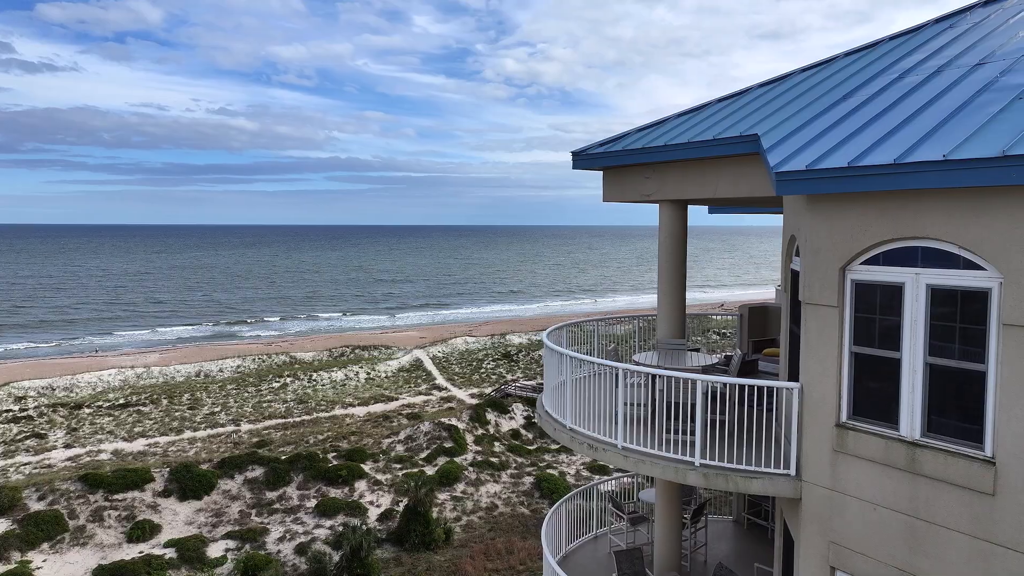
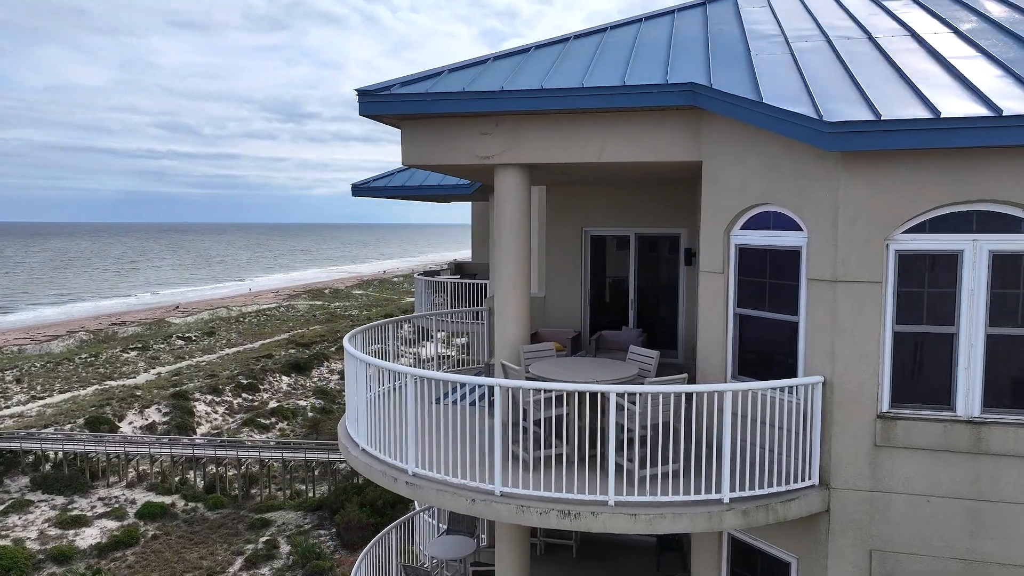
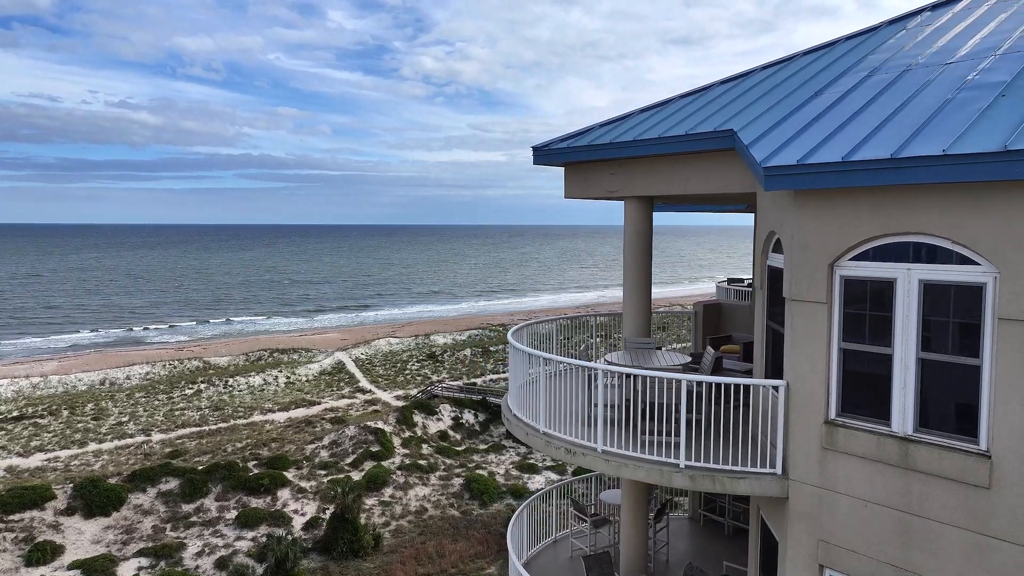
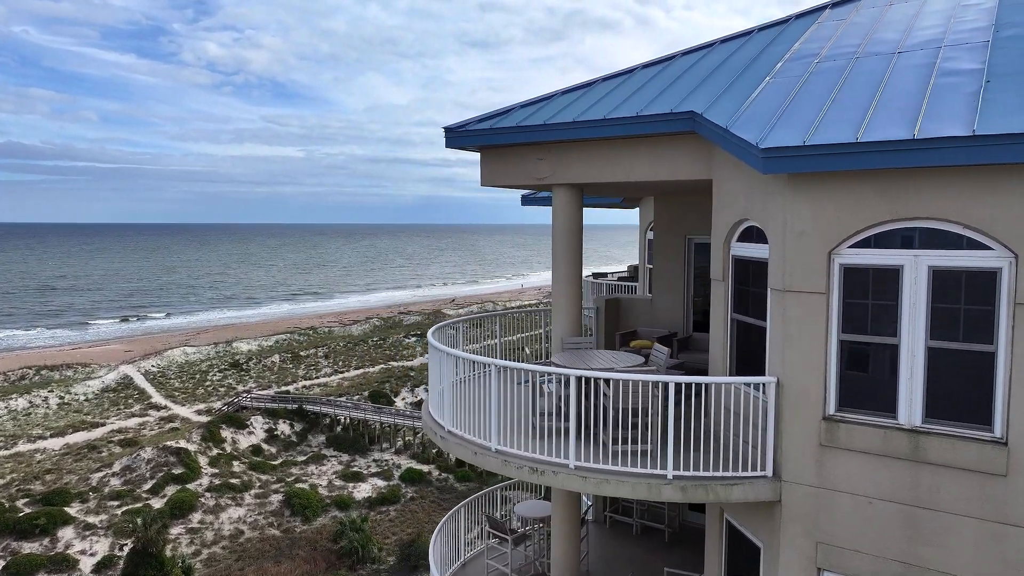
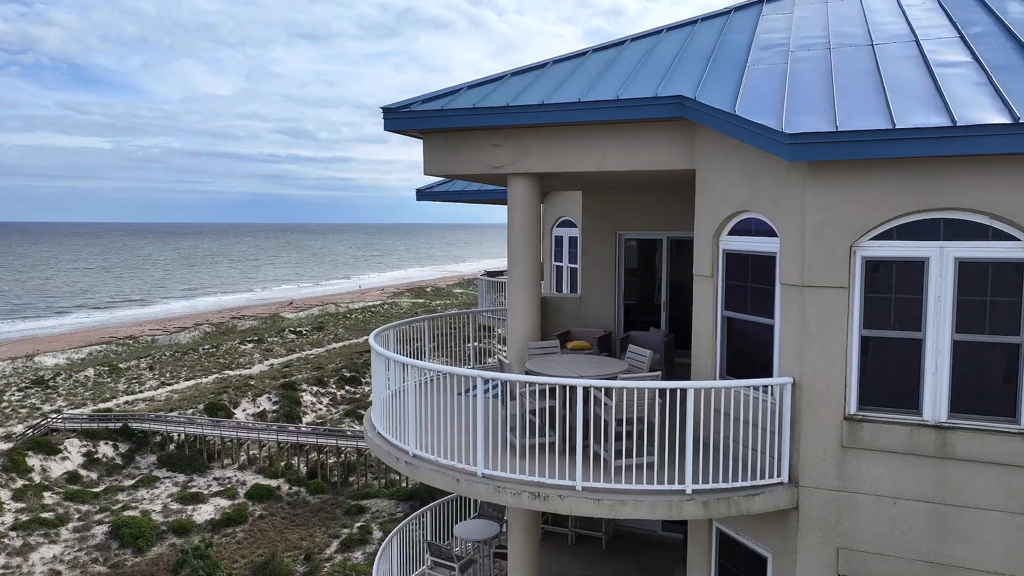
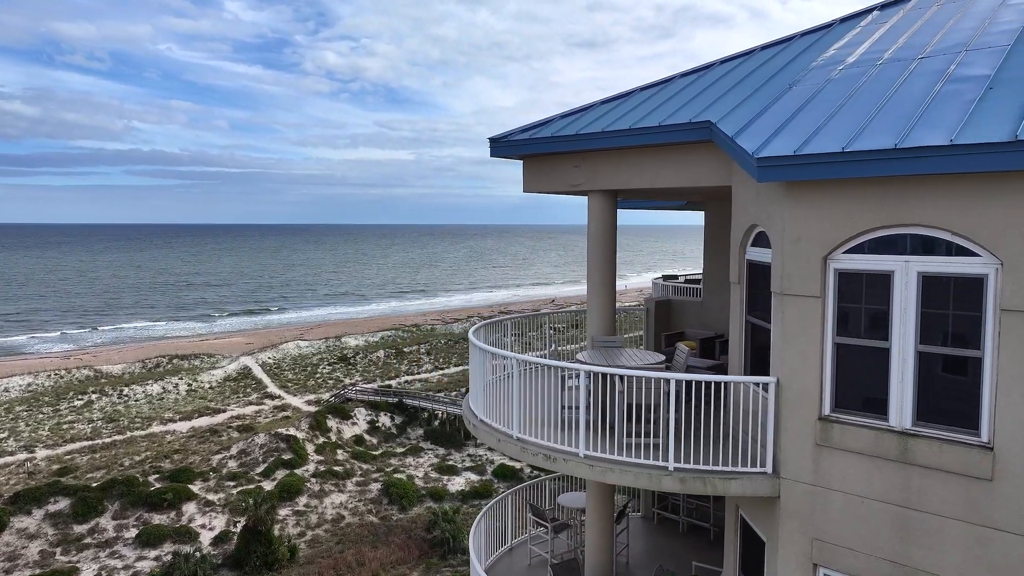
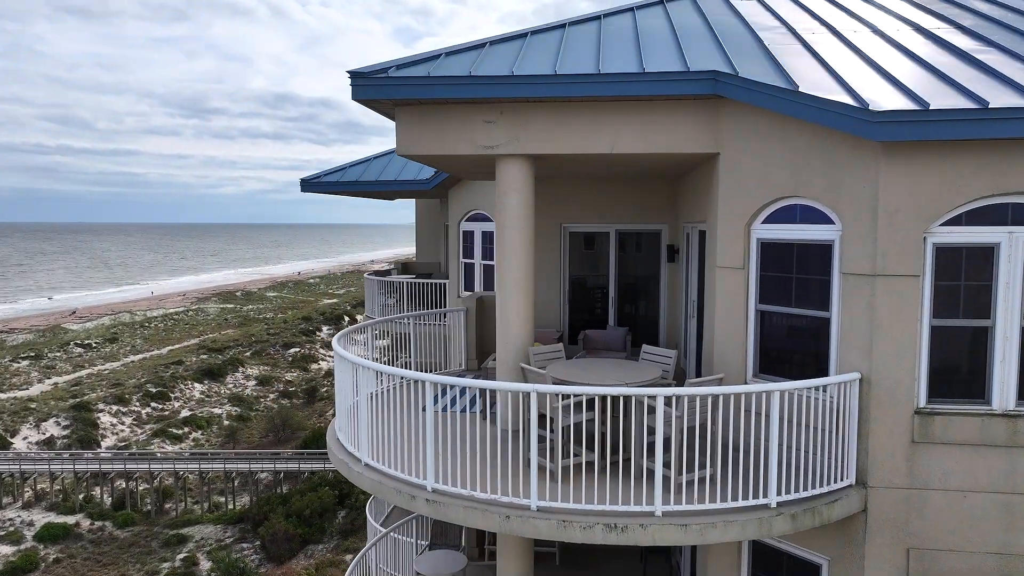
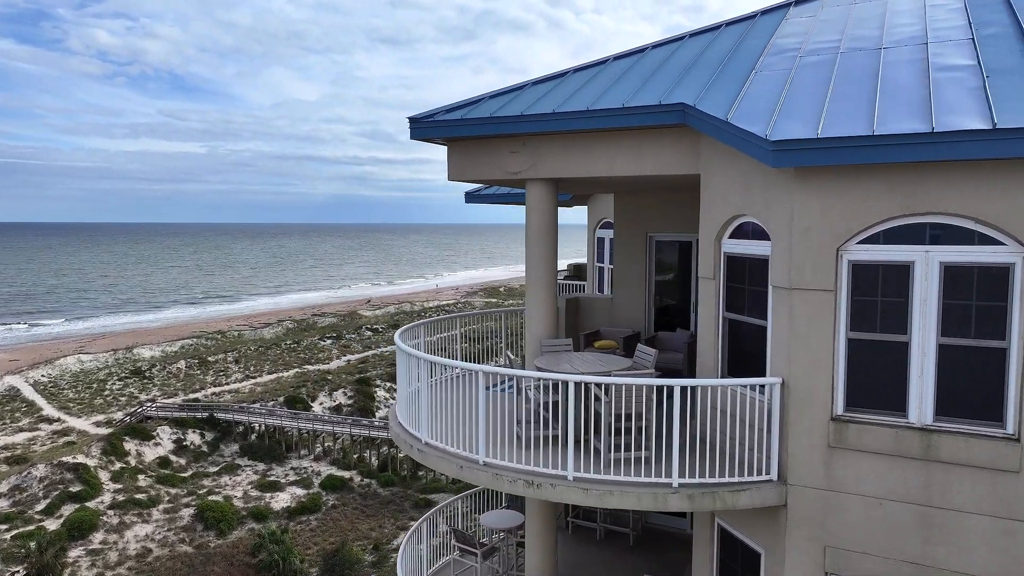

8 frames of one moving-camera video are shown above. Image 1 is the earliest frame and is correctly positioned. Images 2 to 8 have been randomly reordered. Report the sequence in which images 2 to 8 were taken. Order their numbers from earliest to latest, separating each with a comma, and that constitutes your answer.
3, 6, 4, 8, 5, 2, 7
